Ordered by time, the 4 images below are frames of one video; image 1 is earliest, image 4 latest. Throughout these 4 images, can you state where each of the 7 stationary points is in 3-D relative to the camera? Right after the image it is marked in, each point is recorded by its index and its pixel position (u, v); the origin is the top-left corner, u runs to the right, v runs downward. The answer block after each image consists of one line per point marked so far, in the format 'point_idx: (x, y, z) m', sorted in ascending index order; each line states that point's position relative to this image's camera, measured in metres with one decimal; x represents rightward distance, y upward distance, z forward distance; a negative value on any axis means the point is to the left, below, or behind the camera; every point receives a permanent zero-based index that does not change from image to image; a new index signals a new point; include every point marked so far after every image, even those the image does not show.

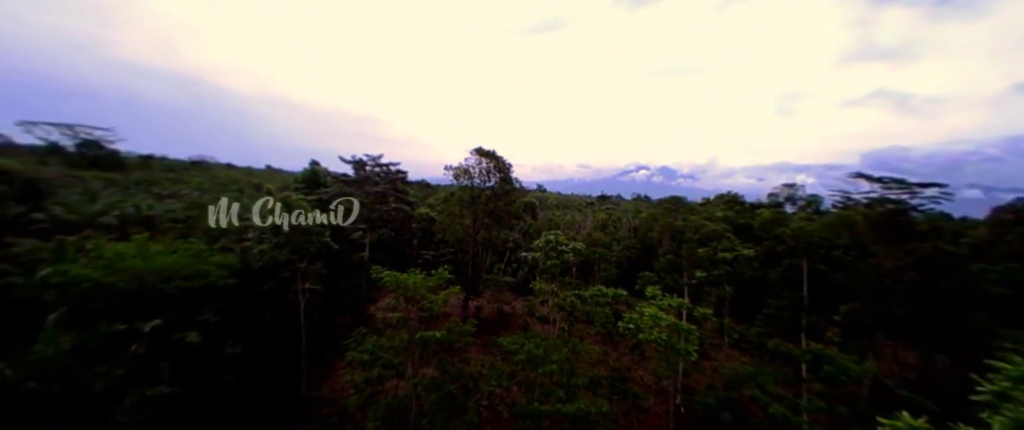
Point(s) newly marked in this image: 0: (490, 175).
0: (-1.0, +1.9, +16.8) m
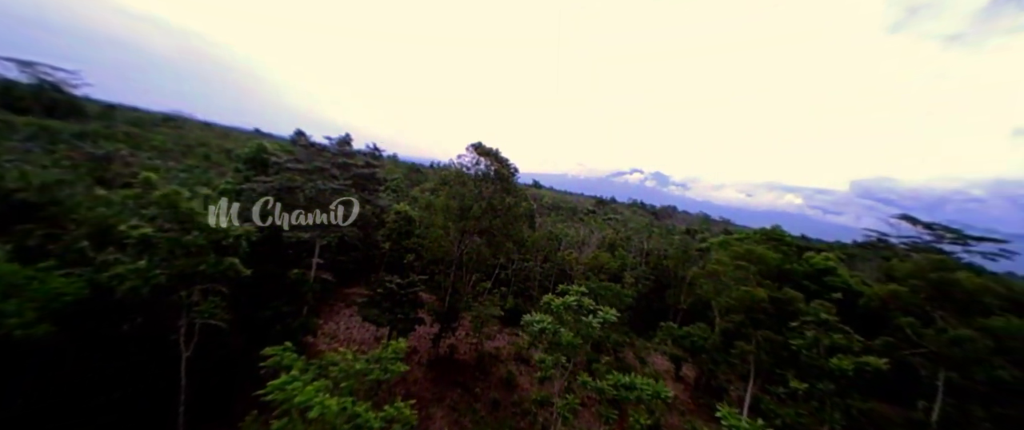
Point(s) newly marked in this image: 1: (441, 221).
0: (-0.8, +1.3, +12.7) m
1: (-2.6, -0.1, +13.3) m
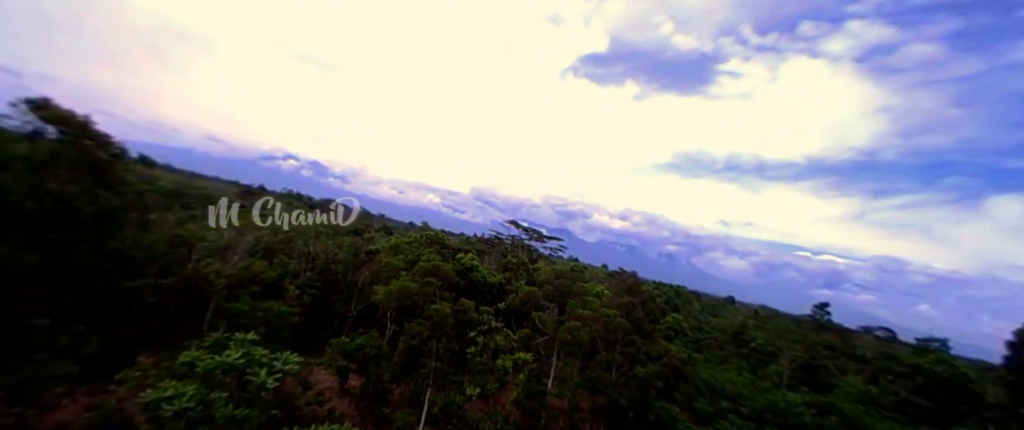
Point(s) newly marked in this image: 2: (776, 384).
0: (-9.1, +1.1, +7.3) m
1: (-10.9, -0.3, +6.5) m
2: (+11.9, -8.3, +16.8) m
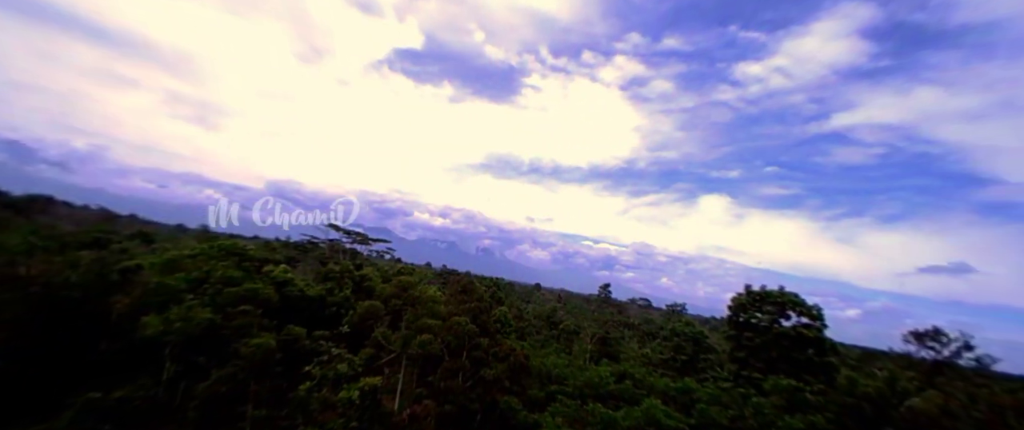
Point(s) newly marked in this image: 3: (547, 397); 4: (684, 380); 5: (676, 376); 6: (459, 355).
0: (-11.2, +0.8, +2.7) m
1: (-12.4, -0.6, +1.3) m
2: (+4.1, -8.3, +20.1) m
3: (+1.5, -8.1, +15.7) m
4: (+7.9, -7.8, +16.8) m
5: (+7.8, -7.8, +17.3) m
6: (-1.8, -5.1, +13.1) m
